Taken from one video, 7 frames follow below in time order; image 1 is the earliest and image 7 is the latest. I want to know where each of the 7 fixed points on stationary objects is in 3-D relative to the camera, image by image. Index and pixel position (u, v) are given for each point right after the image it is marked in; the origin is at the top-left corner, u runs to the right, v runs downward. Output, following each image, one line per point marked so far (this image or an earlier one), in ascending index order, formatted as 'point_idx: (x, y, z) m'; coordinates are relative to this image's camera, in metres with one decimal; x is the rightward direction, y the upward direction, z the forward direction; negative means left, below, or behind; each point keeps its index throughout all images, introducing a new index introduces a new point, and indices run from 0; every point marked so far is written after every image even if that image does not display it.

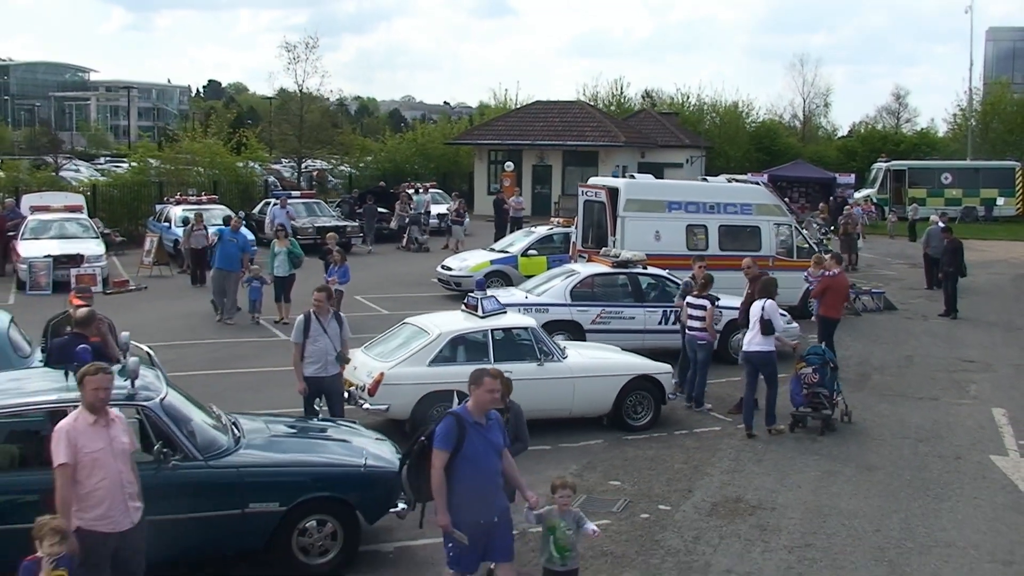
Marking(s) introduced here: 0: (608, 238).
0: (+1.5, +0.8, +18.8) m
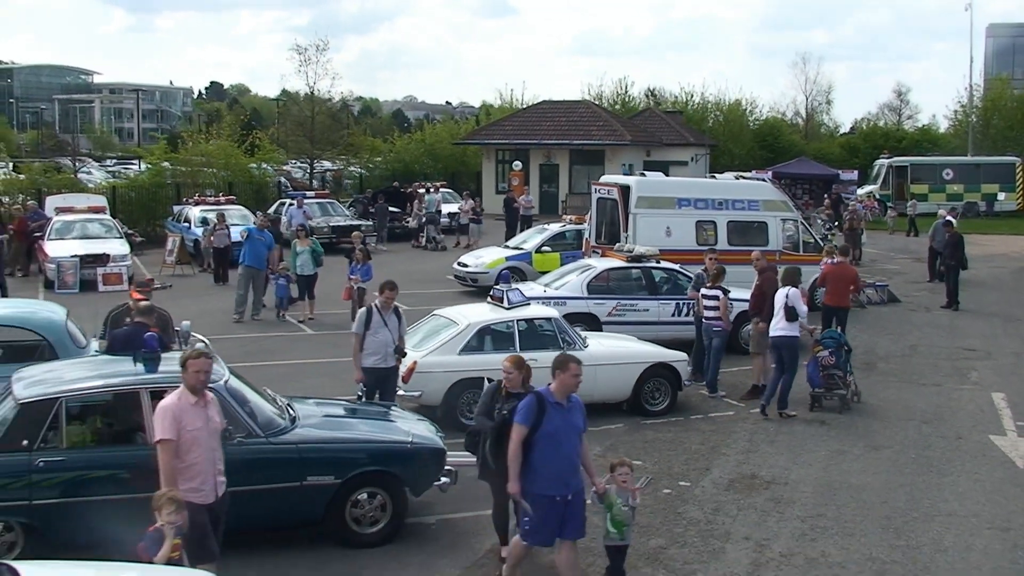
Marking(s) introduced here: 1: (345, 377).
0: (+1.7, +0.8, +19.5) m
1: (-2.0, -1.0, +14.5) m
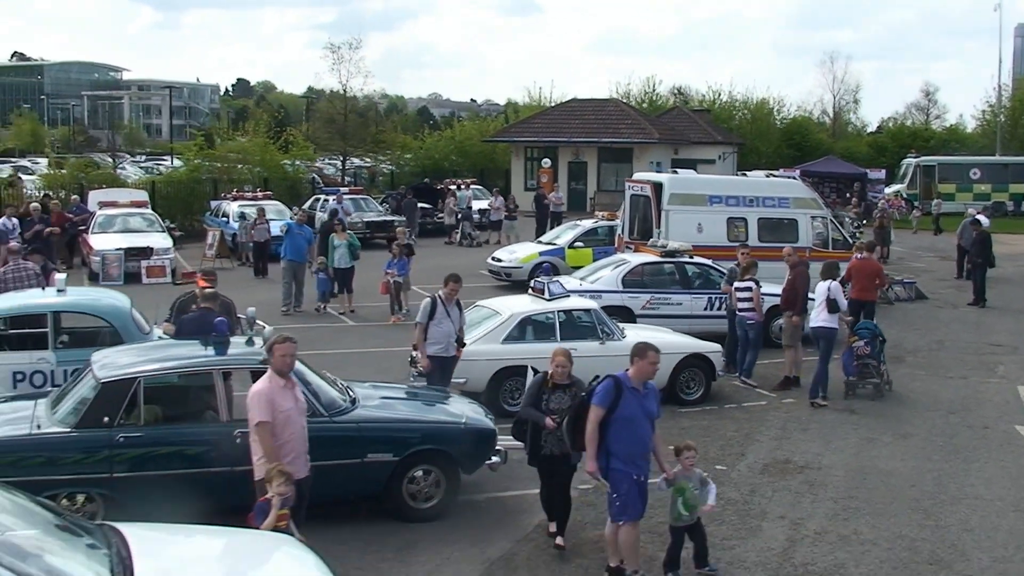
0: (+2.3, +0.9, +19.9) m
1: (-1.5, -1.0, +15.0) m
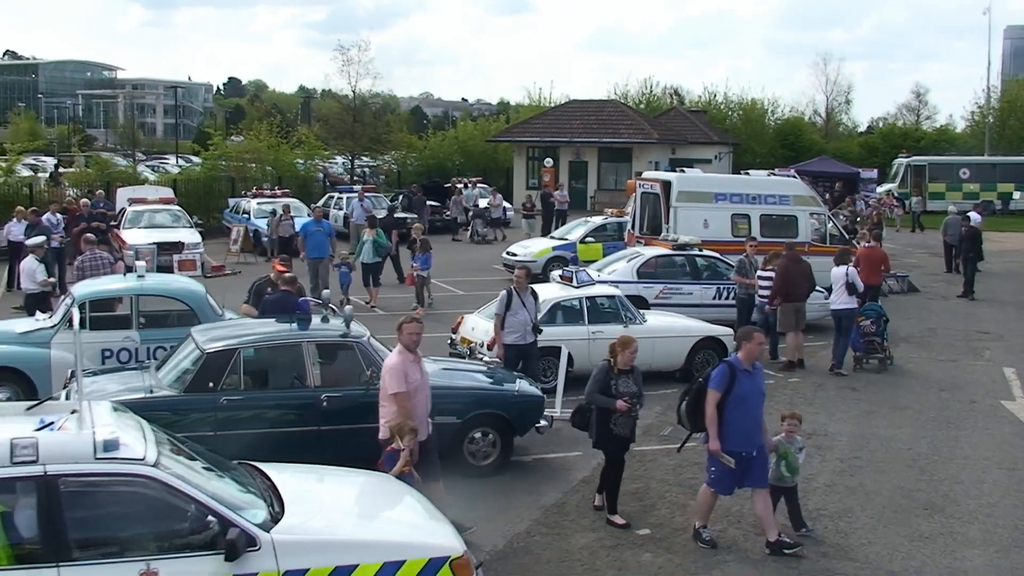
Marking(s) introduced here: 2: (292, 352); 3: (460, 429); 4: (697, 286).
0: (+2.6, +1.1, +21.1) m
1: (-1.2, -0.8, +16.2) m
2: (-1.7, -0.5, +9.4) m
3: (-0.4, -1.1, +9.7) m
4: (+2.6, 0.0, +17.4) m
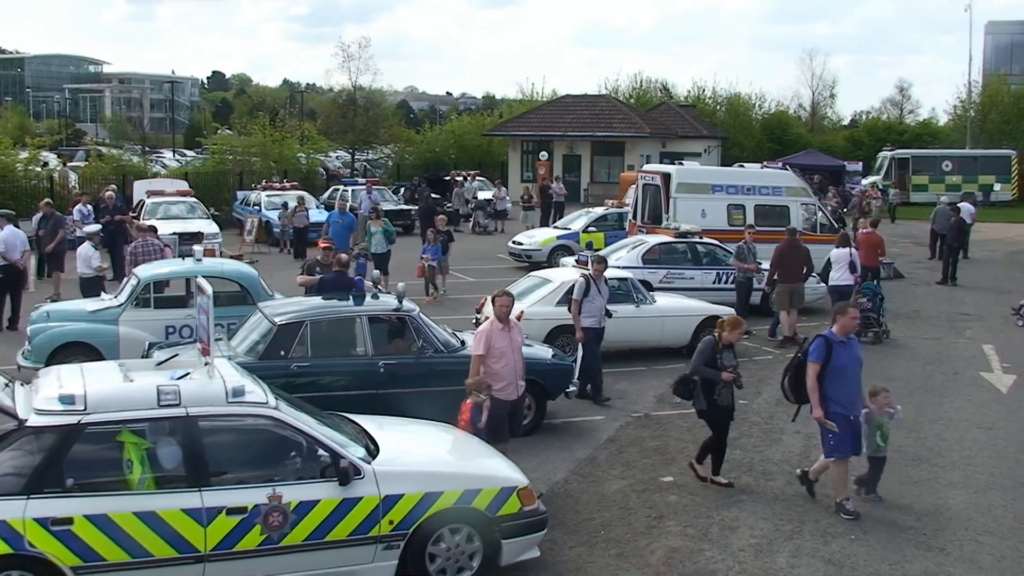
0: (+2.7, +1.3, +22.3) m
1: (-1.0, -0.6, +17.4) m
2: (-1.4, -0.3, +10.6) m
3: (-0.1, -0.9, +10.8) m
4: (+2.8, +0.3, +18.6) m
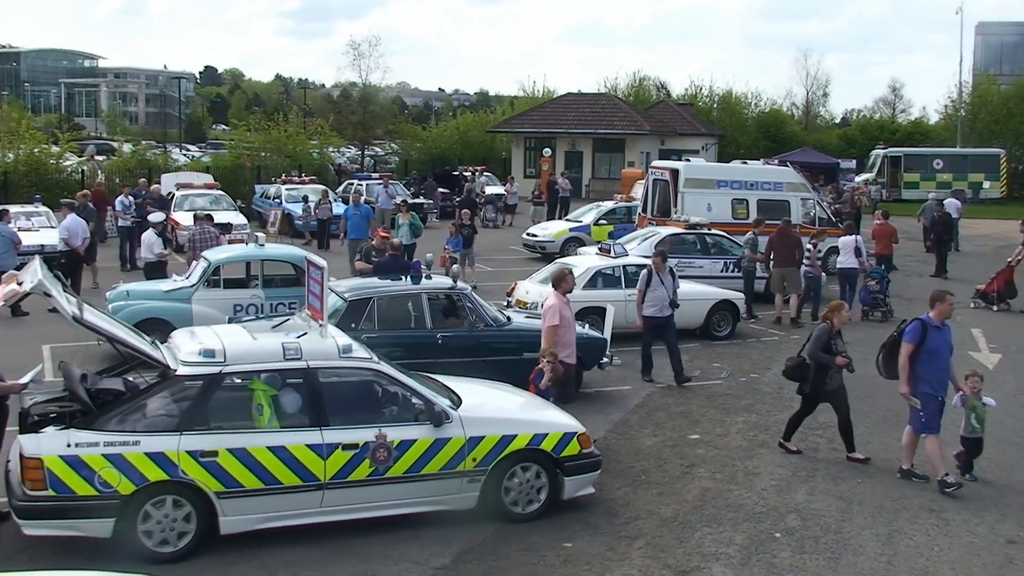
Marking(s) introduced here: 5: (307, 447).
0: (+3.0, +1.5, +23.6) m
1: (-0.6, -0.4, +18.7) m
2: (-1.0, -0.1, +11.9) m
3: (+0.3, -0.8, +12.2) m
4: (+3.1, +0.4, +19.9) m
5: (-1.3, -1.0, +7.9) m
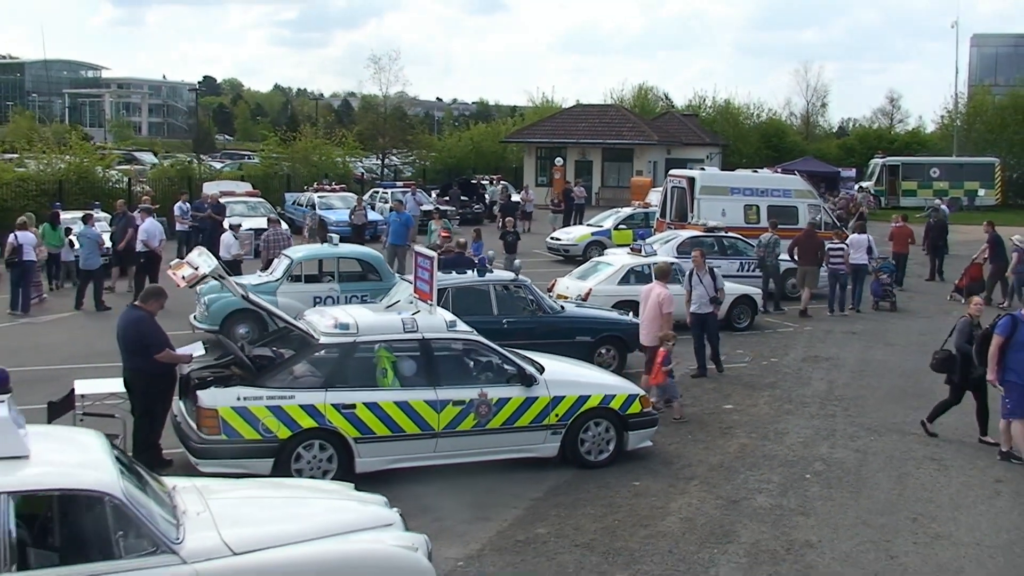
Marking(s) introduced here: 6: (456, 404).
0: (+3.6, +1.5, +25.4) m
1: (0.0, -0.4, +20.5) m
2: (-0.4, 0.0, +13.7) m
3: (+0.9, -0.7, +13.9) m
4: (+3.7, +0.5, +21.7) m
5: (-0.7, -0.9, +9.6) m
6: (-0.4, -0.9, +9.7) m
